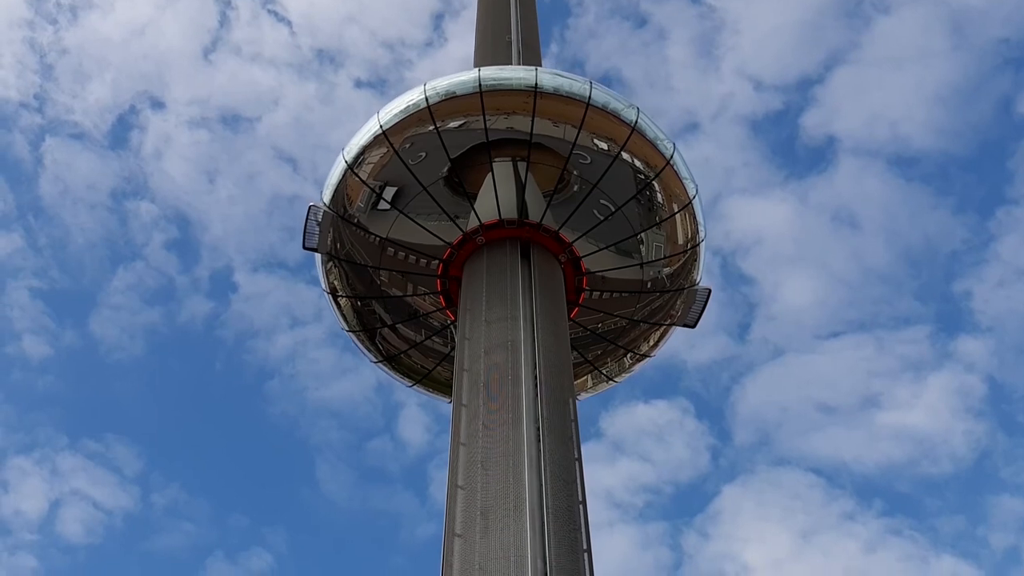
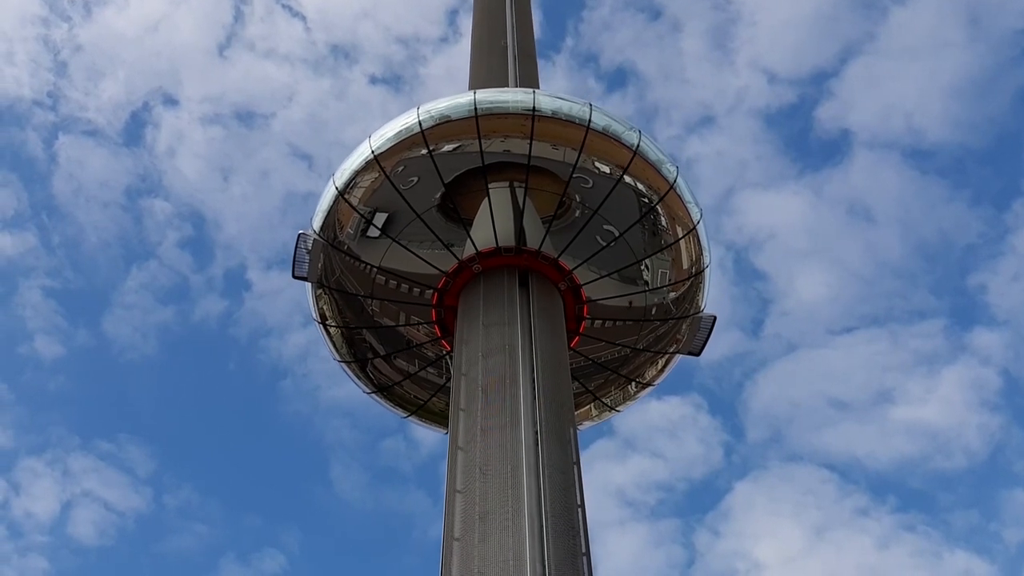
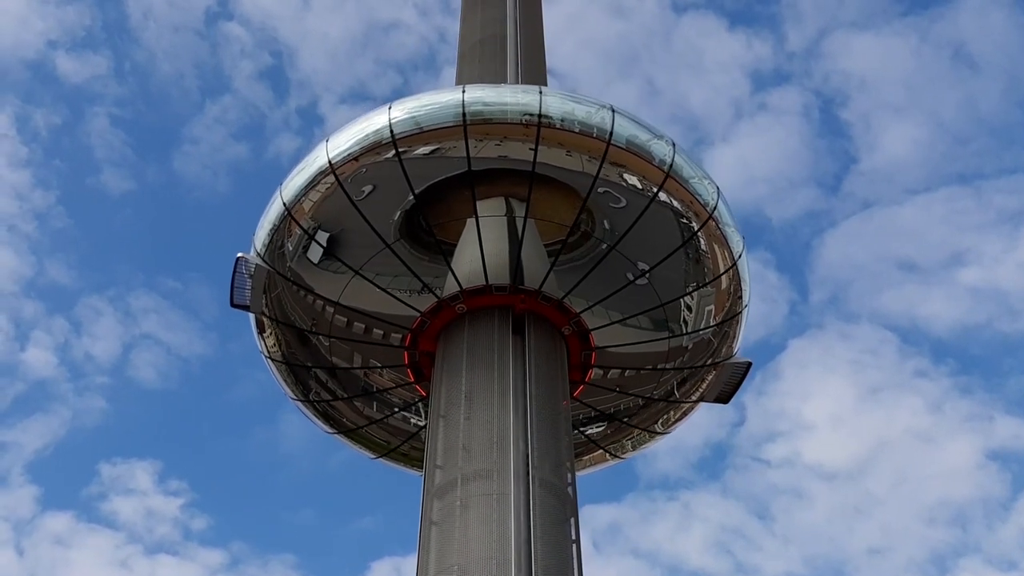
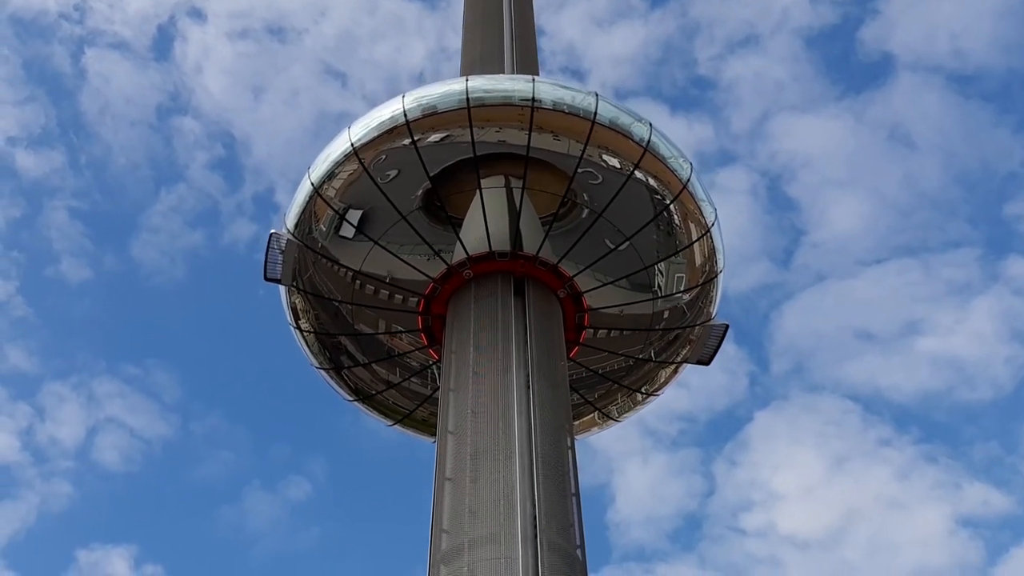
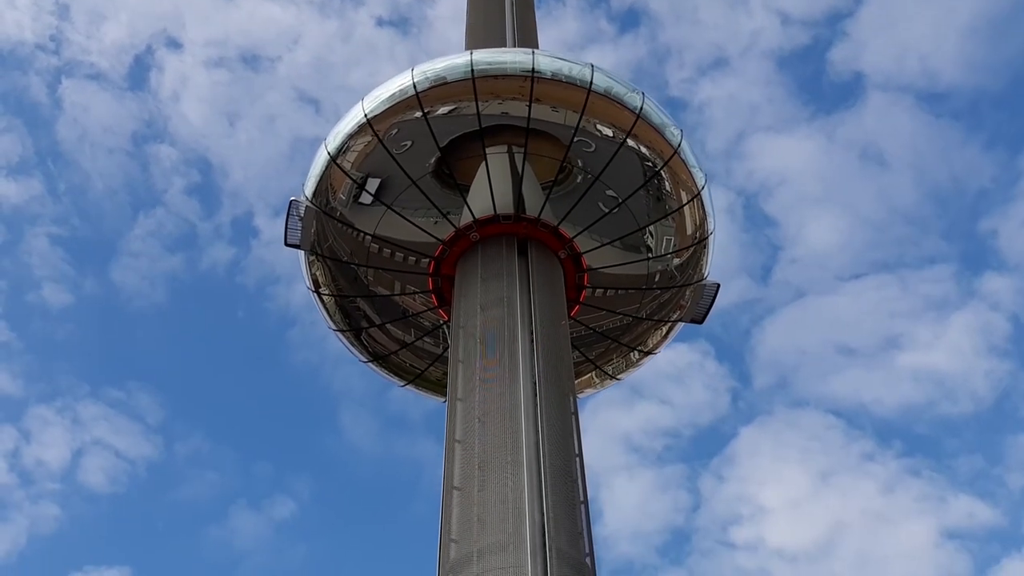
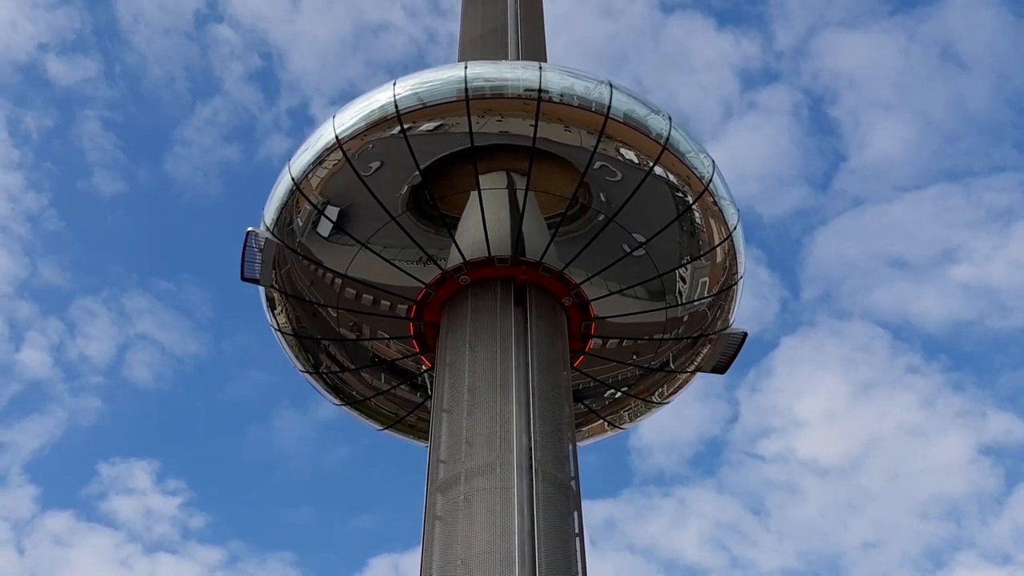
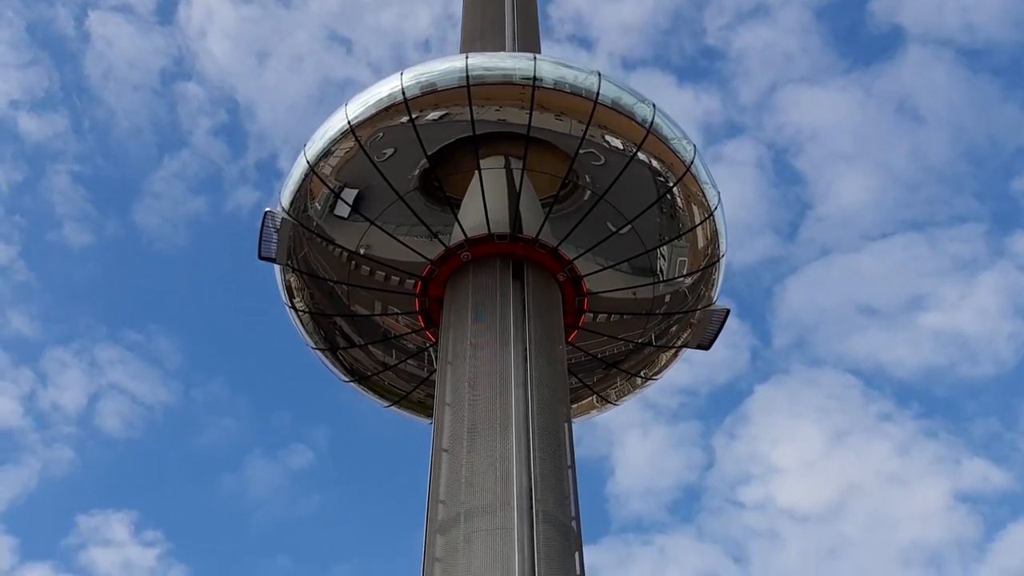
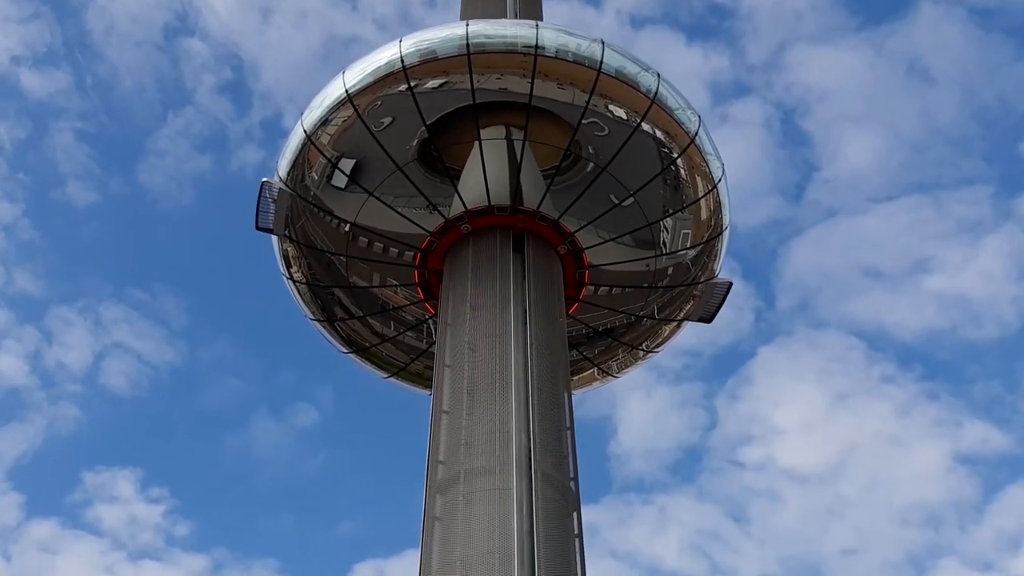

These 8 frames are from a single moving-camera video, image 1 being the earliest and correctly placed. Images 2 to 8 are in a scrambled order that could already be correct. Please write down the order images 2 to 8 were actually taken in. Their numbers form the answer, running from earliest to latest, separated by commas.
2, 5, 4, 7, 8, 6, 3
